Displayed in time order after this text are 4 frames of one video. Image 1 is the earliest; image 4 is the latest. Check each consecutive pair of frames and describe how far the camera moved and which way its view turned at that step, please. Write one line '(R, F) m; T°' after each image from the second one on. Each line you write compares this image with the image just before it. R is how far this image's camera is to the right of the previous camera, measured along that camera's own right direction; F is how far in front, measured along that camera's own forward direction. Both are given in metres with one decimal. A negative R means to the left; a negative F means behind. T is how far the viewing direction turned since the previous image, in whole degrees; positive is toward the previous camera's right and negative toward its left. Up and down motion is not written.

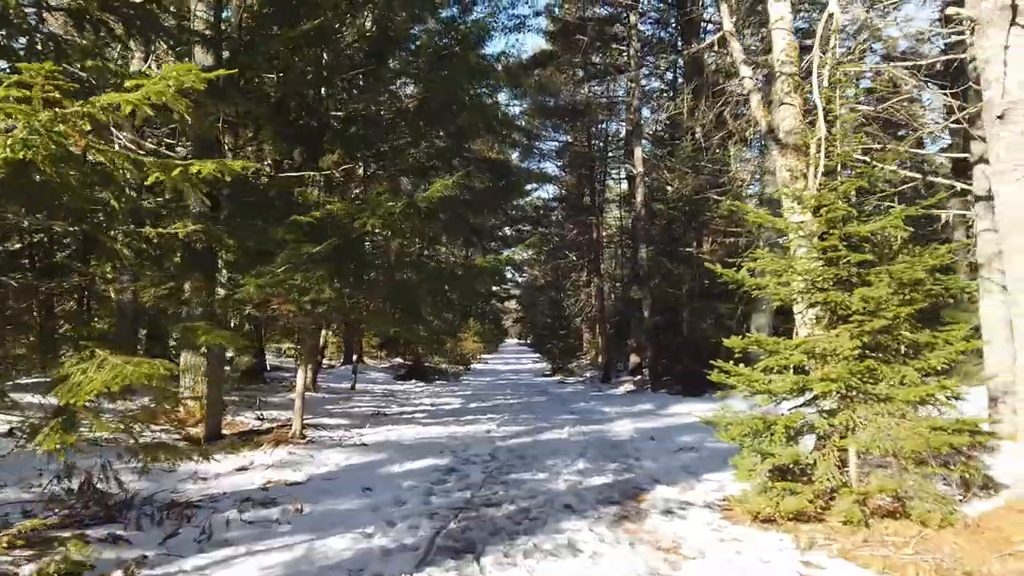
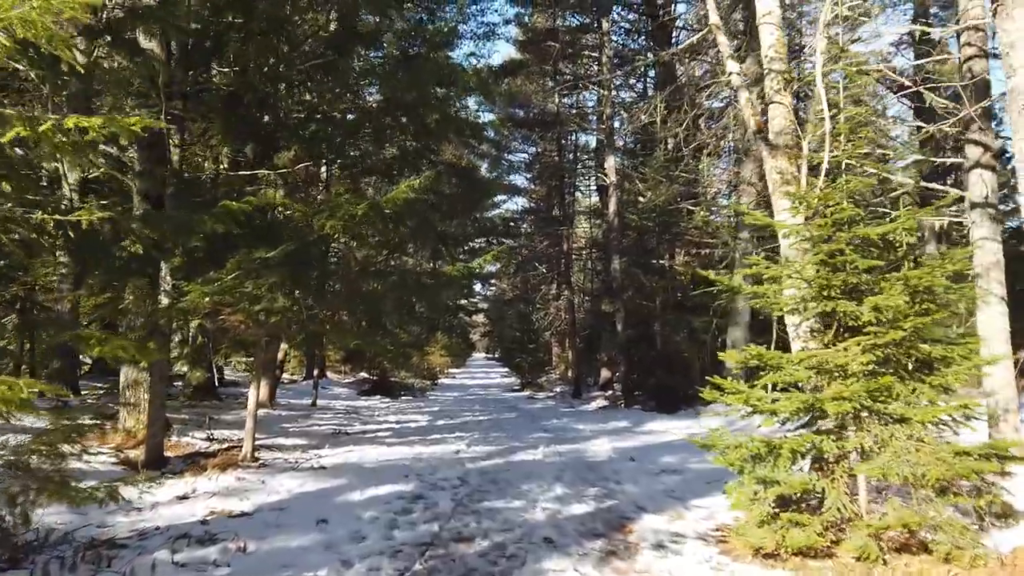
(0.0, +0.6) m; +3°
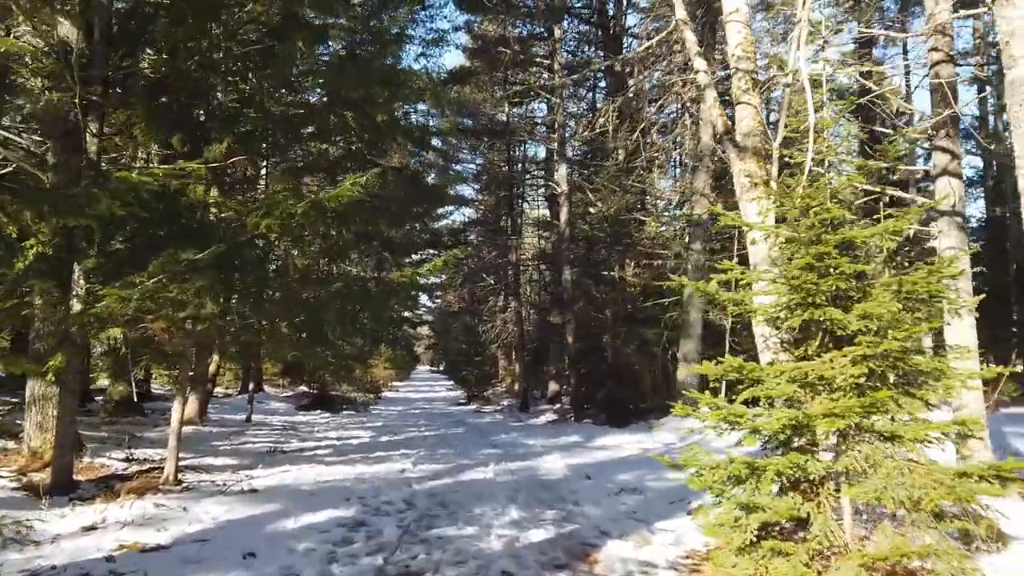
(-0.1, +0.5) m; +4°
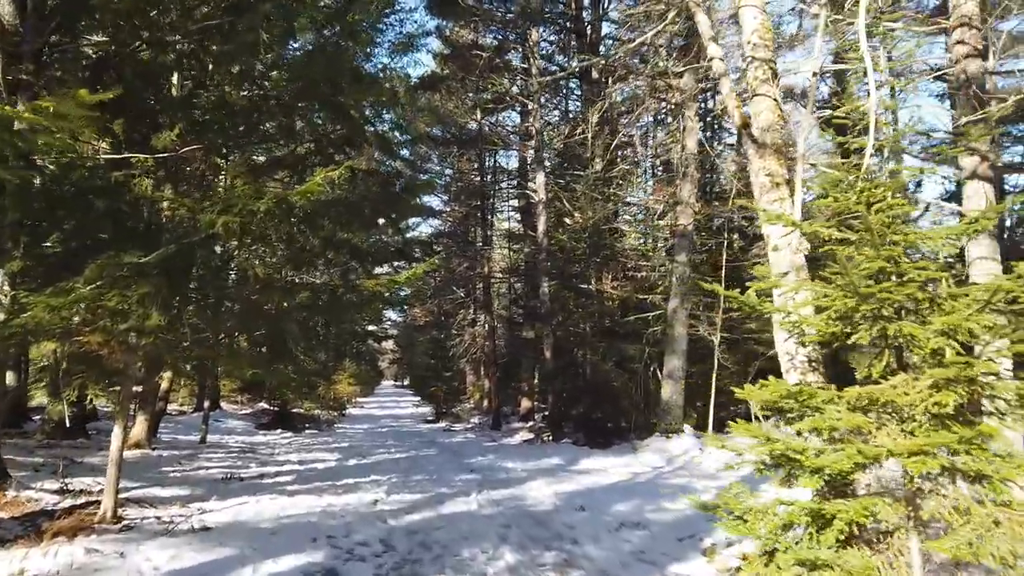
(-0.2, +0.7) m; +3°
